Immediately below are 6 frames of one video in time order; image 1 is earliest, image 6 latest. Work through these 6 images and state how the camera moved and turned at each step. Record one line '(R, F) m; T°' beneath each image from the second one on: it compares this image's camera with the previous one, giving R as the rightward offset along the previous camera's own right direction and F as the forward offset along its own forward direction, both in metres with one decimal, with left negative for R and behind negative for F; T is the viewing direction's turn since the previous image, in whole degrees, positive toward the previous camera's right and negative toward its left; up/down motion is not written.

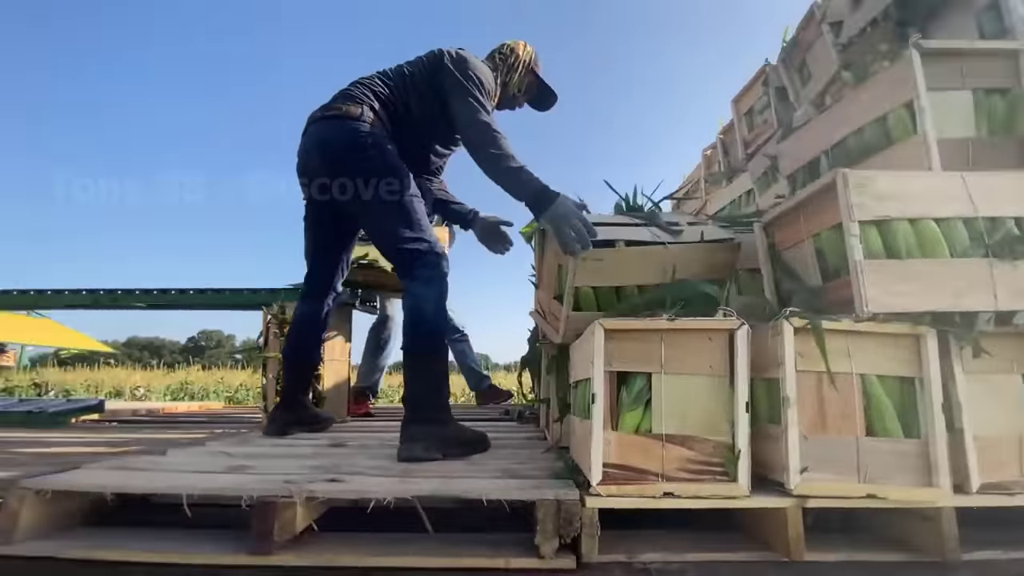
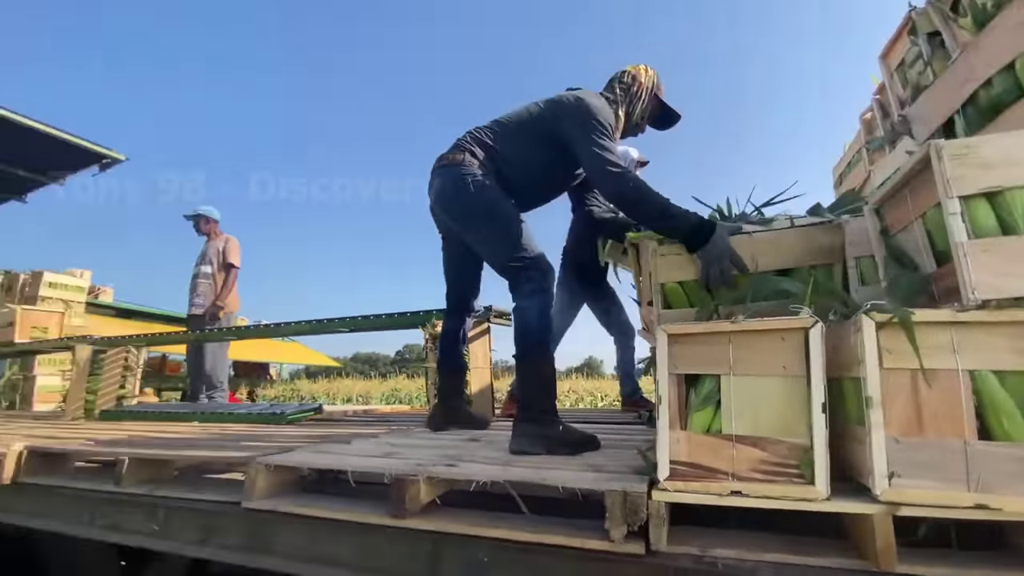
(+0.3, -0.1) m; -20°
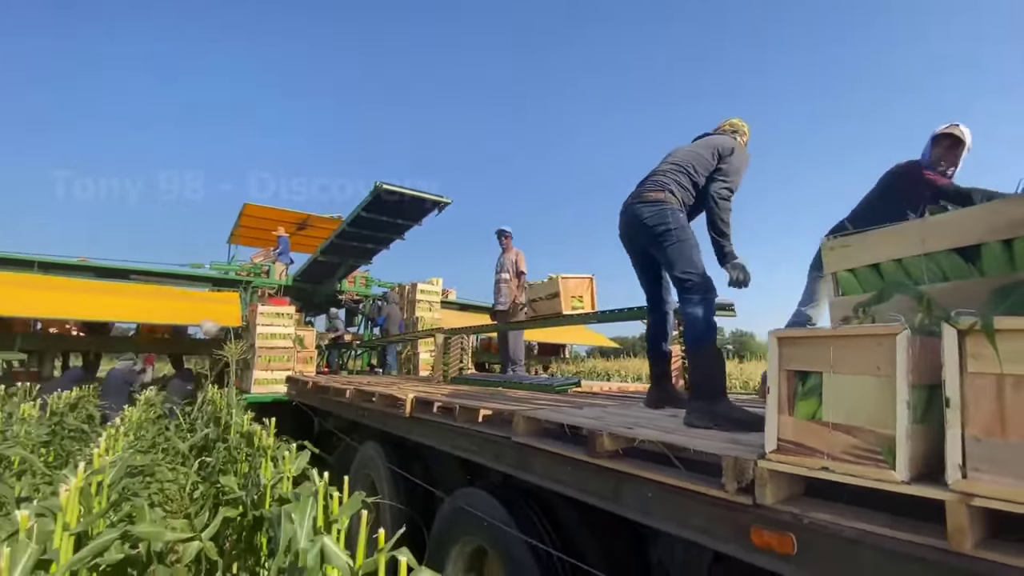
(+0.6, -0.5) m; -34°
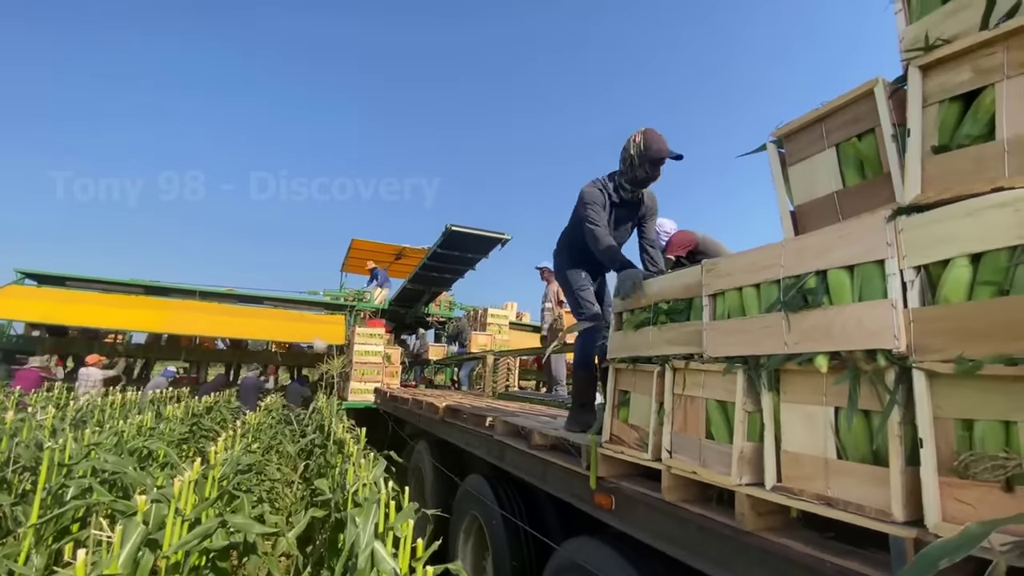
(+0.9, -1.0) m; -12°
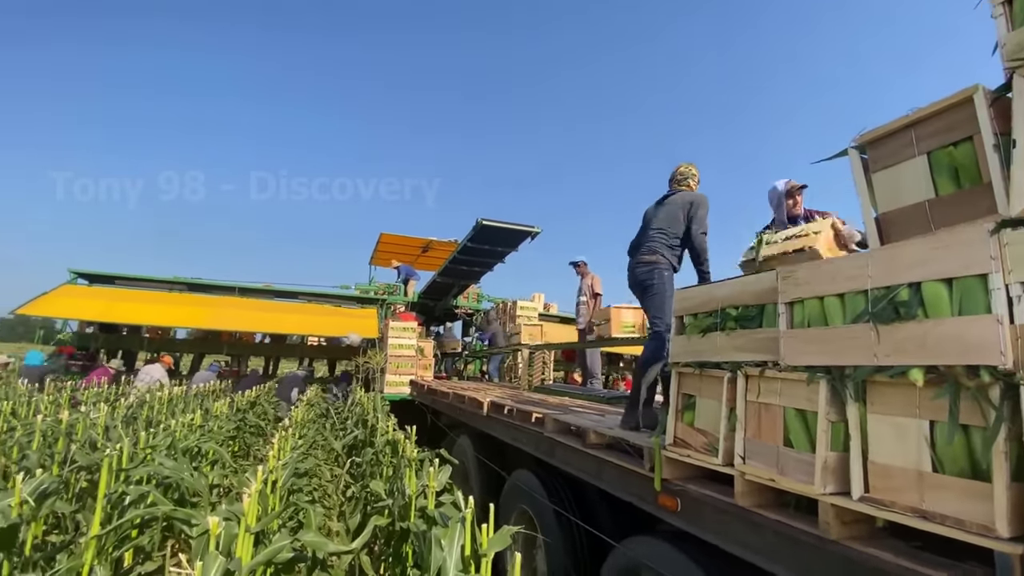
(-0.2, 0.0) m; -3°
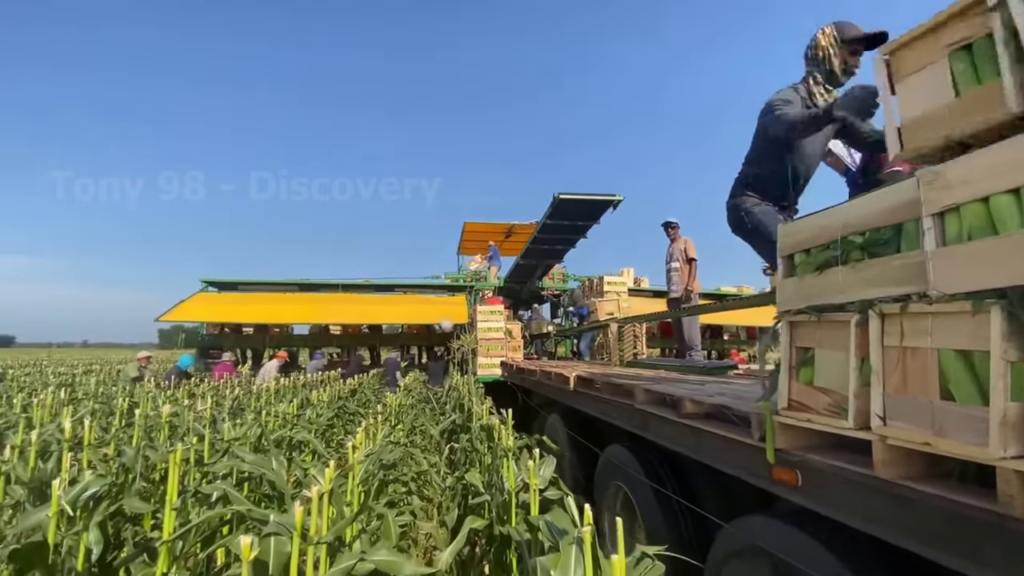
(+0.1, +0.2) m; -11°
